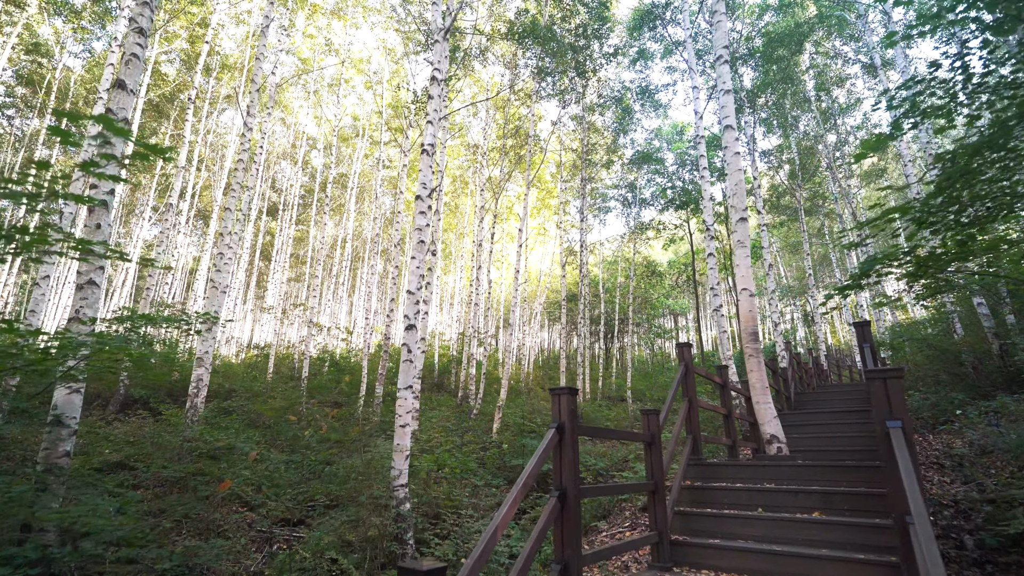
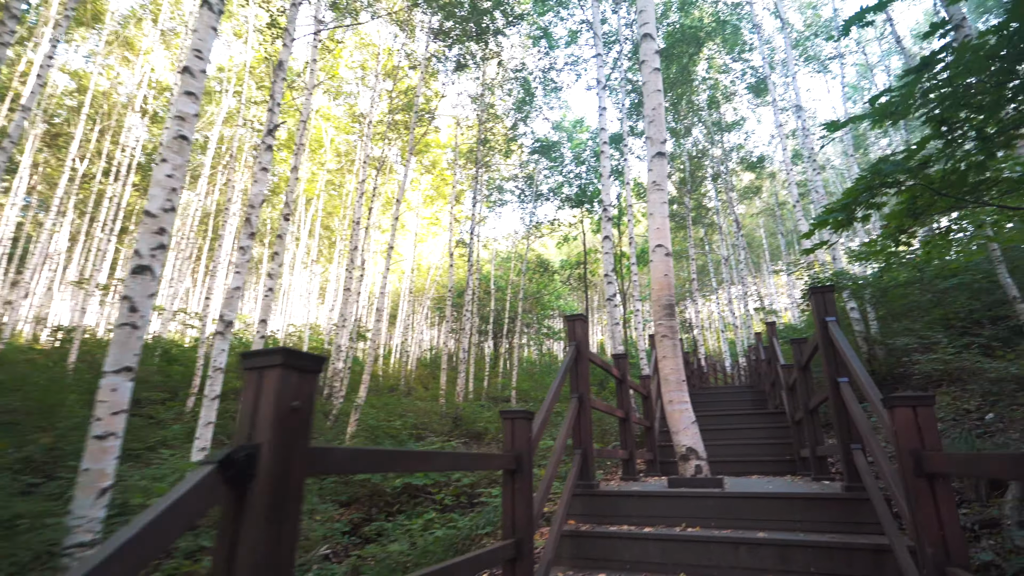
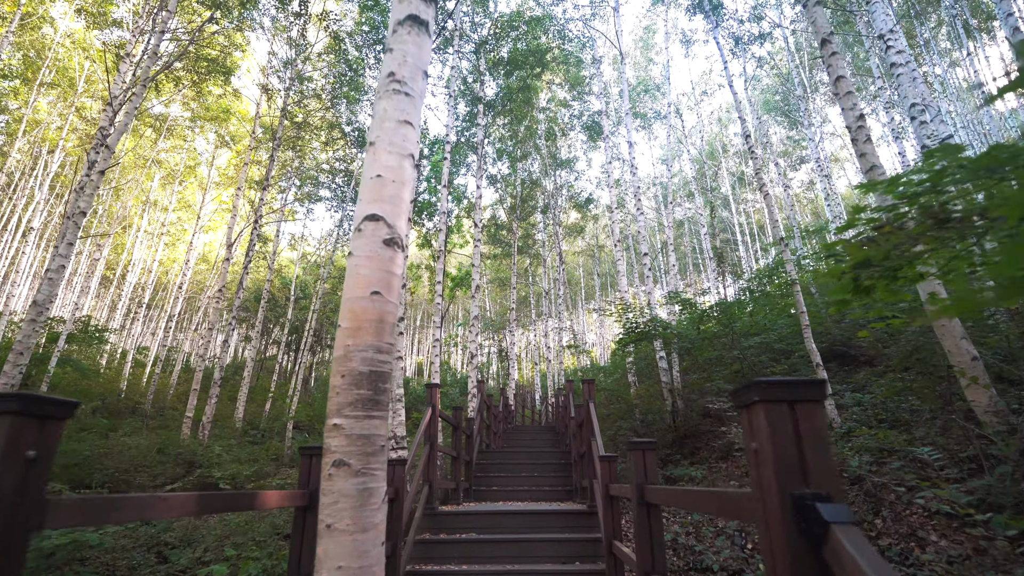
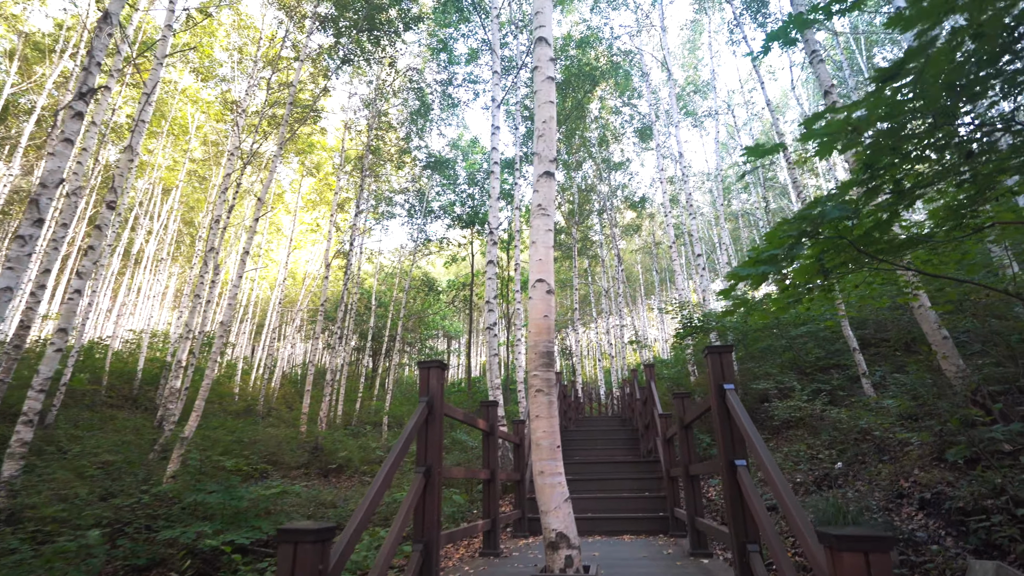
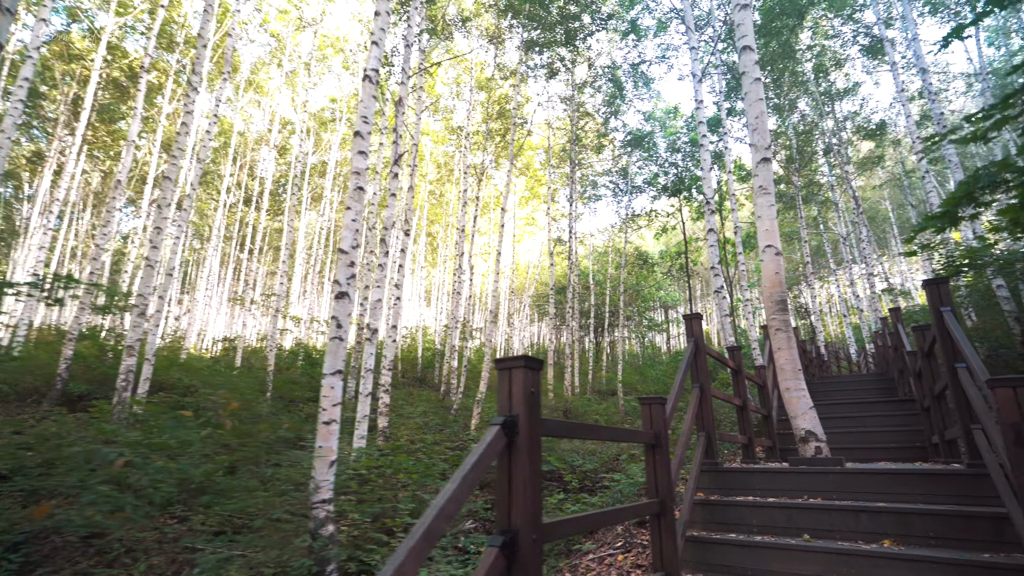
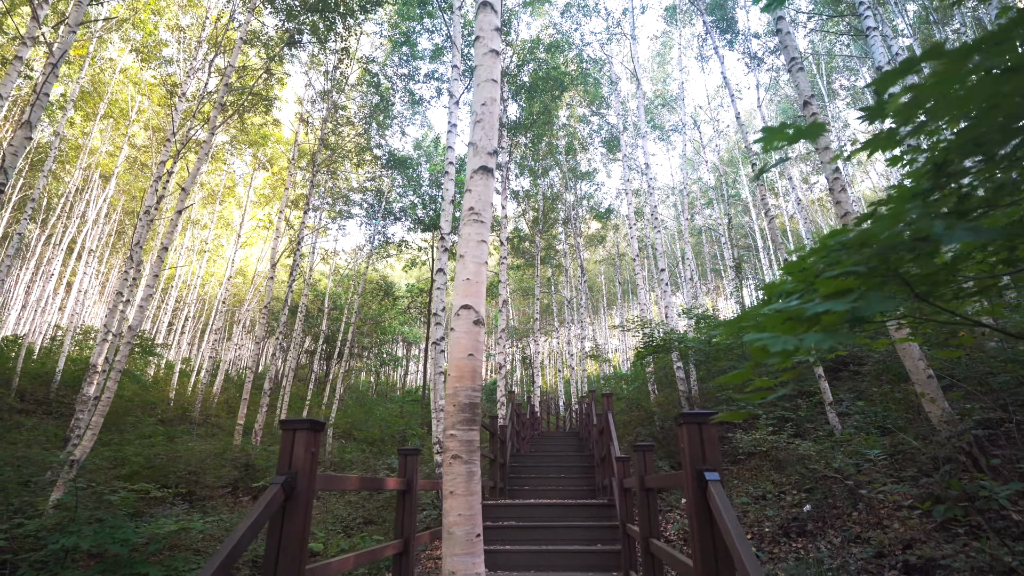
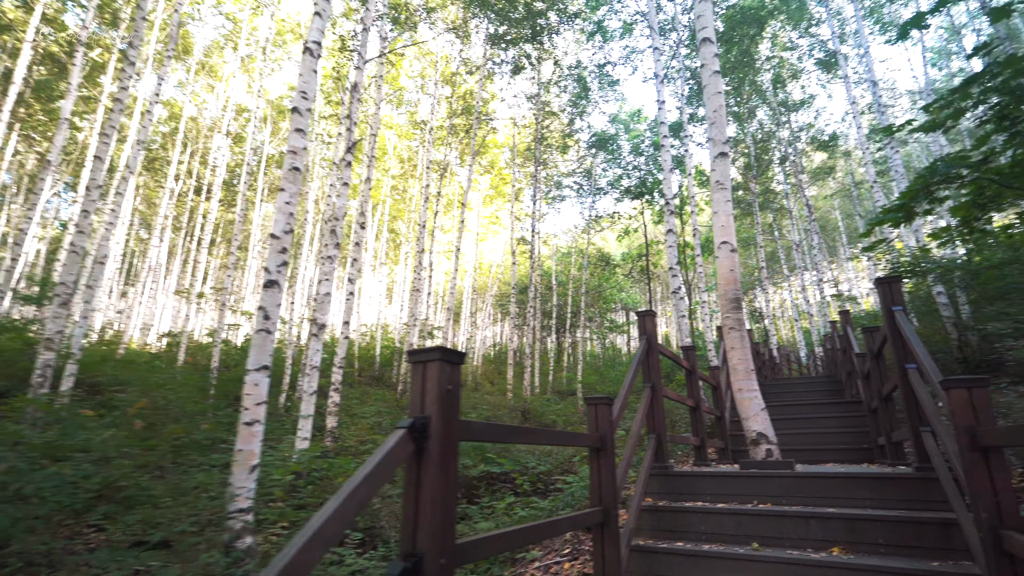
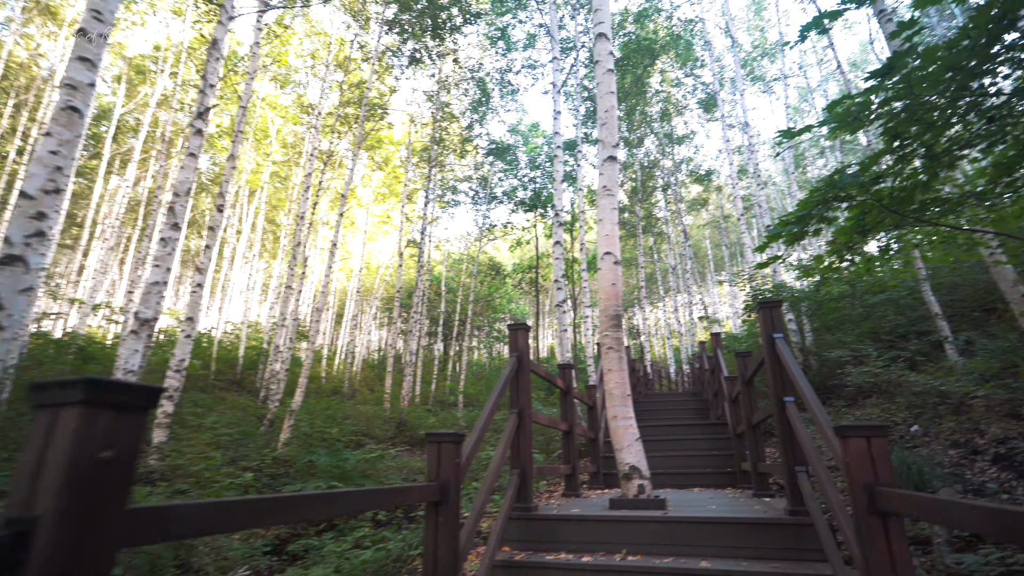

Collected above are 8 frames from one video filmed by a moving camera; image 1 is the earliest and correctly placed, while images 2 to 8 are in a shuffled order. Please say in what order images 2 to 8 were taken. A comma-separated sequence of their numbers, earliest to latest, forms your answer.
5, 7, 2, 8, 4, 6, 3
